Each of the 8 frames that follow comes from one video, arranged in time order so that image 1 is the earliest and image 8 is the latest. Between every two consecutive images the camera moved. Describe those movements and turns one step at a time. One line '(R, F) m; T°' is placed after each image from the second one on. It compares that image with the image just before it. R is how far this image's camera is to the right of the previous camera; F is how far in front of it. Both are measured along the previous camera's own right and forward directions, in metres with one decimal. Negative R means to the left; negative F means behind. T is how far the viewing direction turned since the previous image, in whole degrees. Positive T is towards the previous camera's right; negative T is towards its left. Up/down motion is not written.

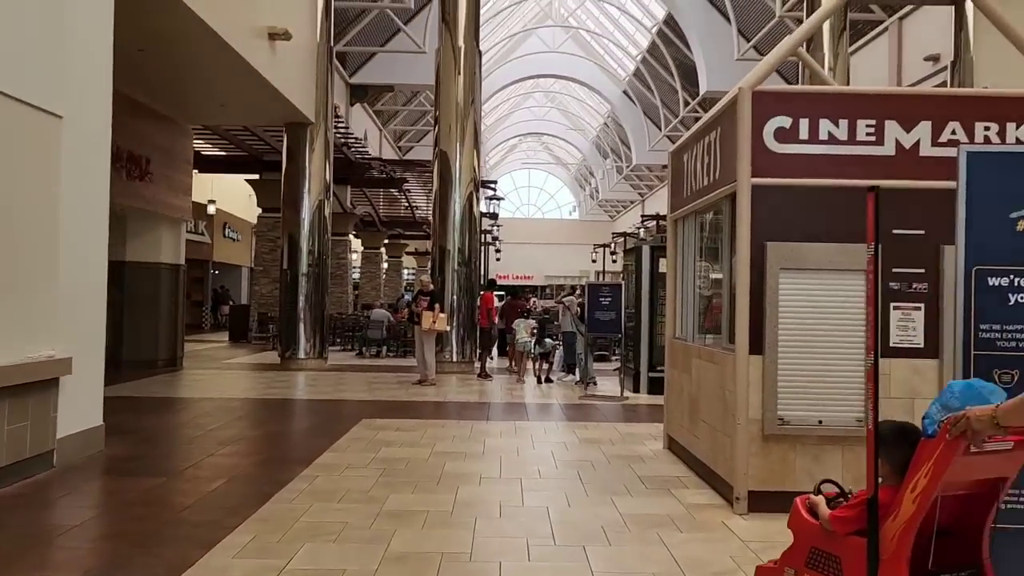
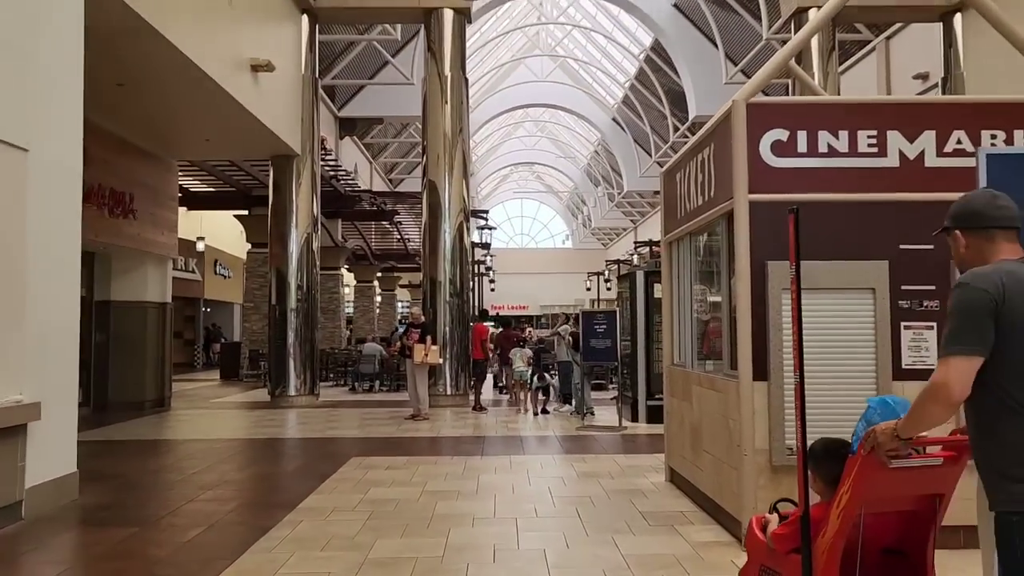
(0.0, +0.3) m; 0°
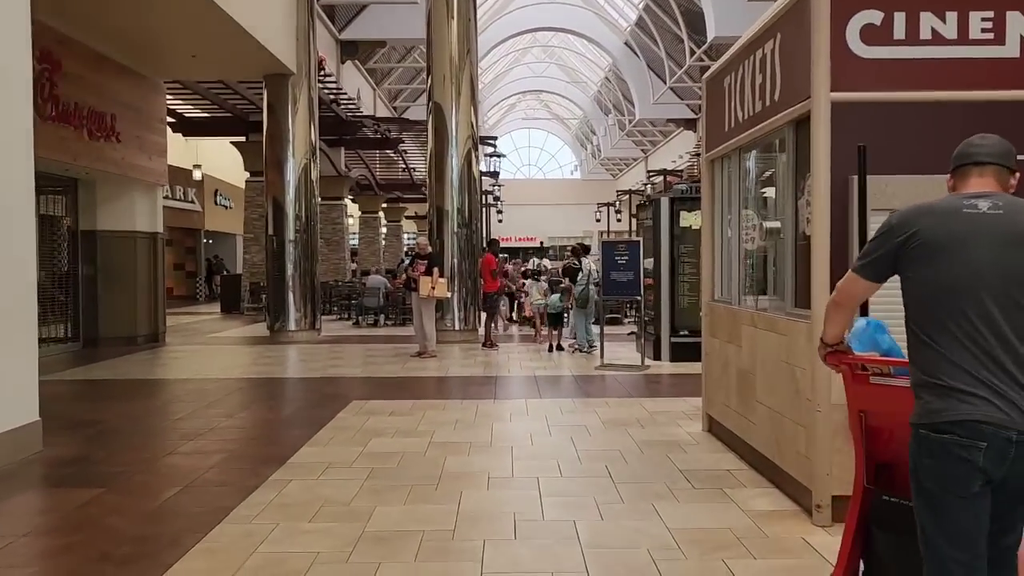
(-0.1, +0.9) m; 0°
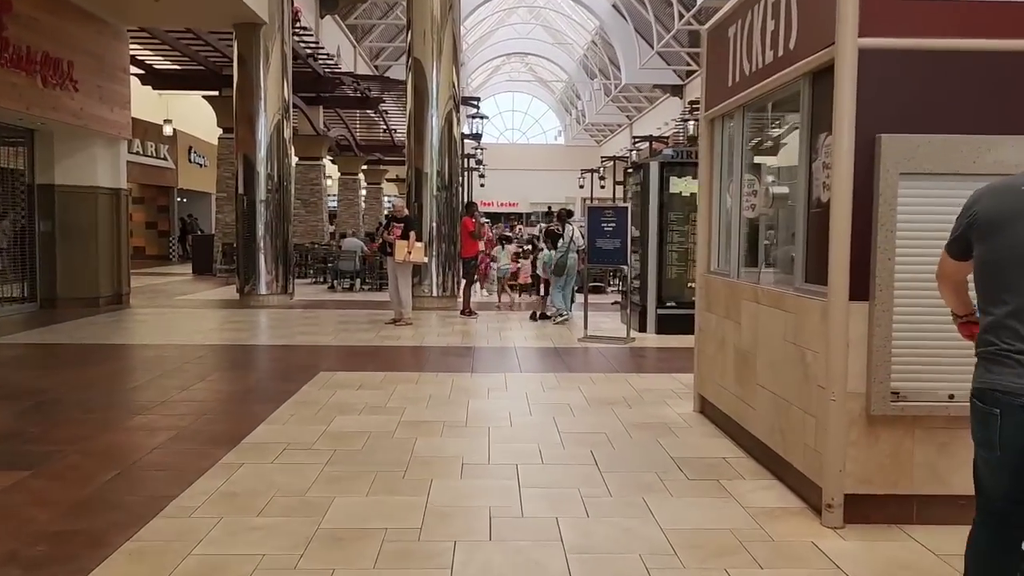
(0.0, +0.5) m; +1°
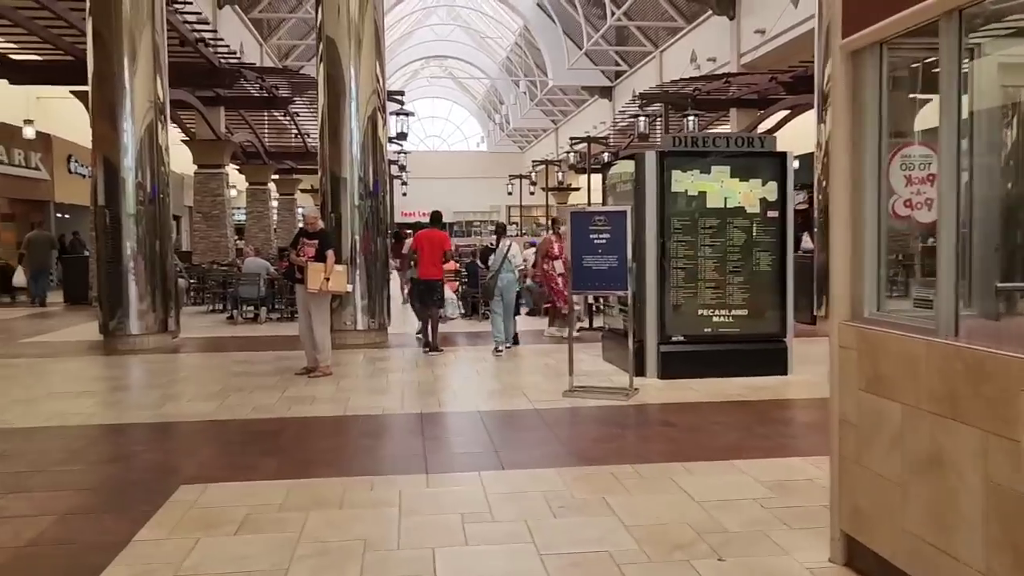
(-0.3, +2.6) m; +5°
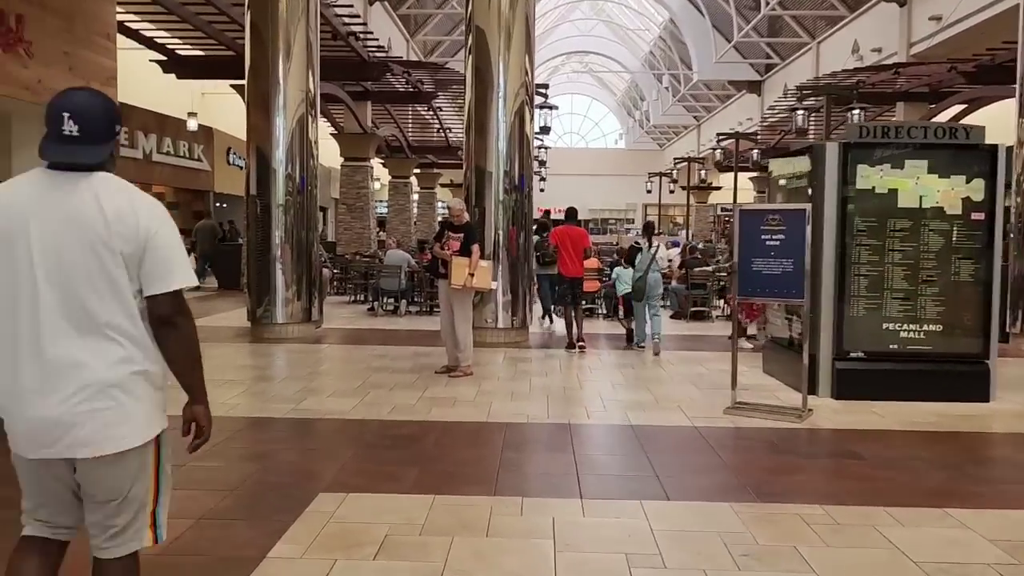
(-0.2, +0.5) m; -9°
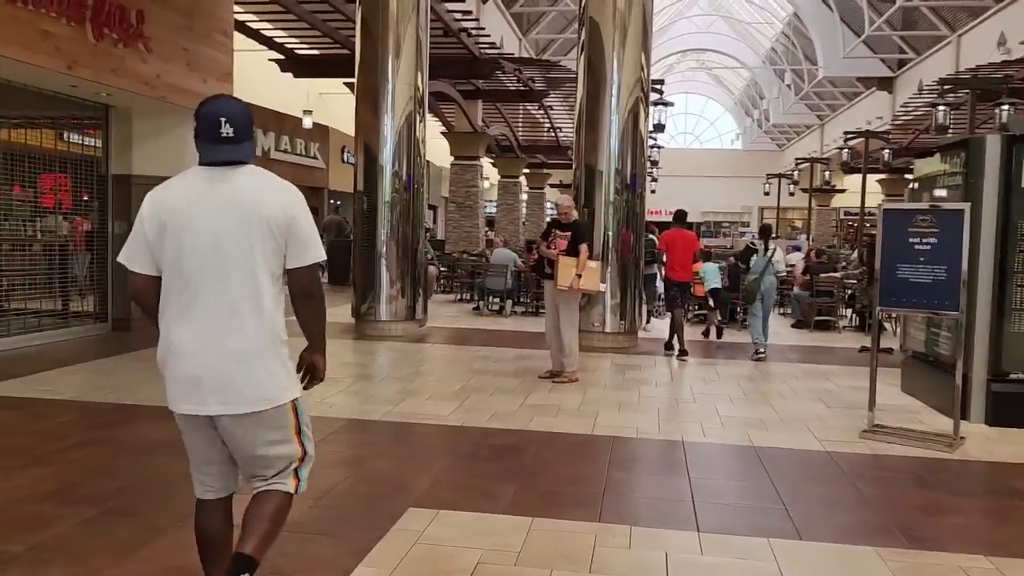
(0.0, +0.4) m; -7°
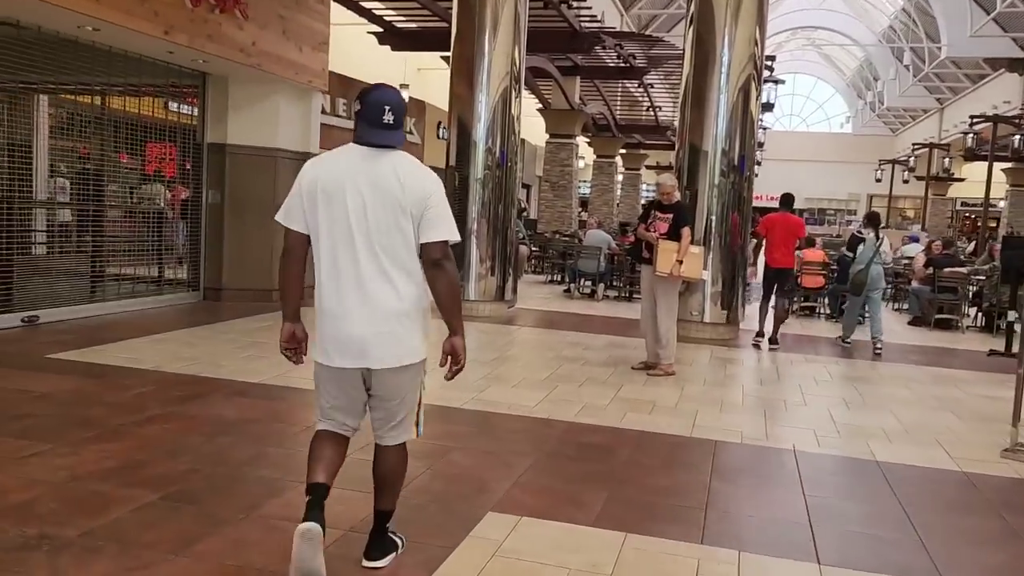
(0.0, +0.4) m; -6°
